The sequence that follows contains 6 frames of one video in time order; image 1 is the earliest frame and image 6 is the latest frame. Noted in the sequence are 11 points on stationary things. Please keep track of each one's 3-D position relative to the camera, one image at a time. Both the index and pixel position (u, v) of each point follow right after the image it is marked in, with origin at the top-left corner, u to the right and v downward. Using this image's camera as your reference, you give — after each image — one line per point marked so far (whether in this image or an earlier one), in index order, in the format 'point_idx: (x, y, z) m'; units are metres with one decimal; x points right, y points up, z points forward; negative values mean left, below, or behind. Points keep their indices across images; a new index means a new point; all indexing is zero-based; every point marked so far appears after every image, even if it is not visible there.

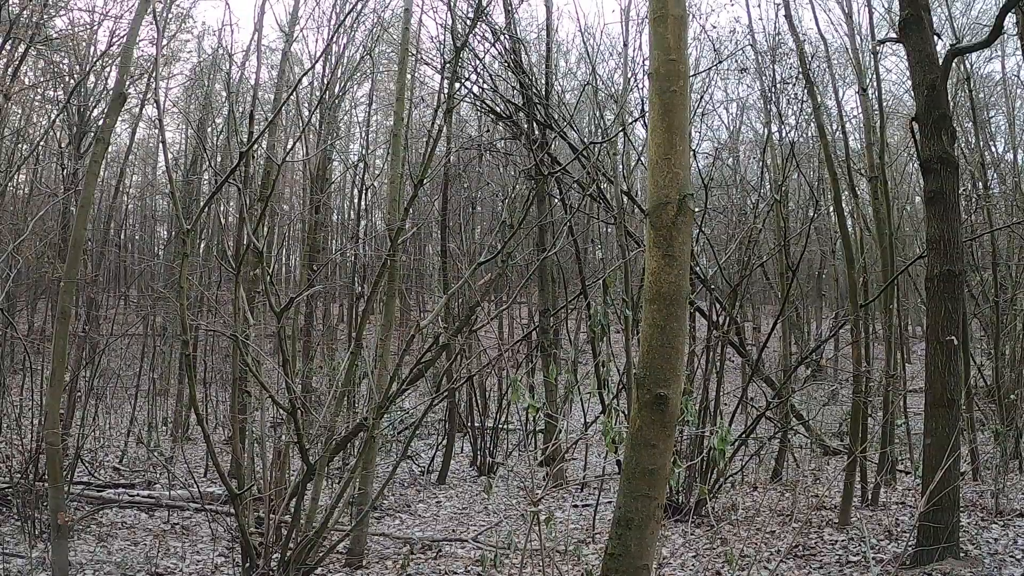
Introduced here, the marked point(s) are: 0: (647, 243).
0: (+0.4, +0.1, +2.2) m
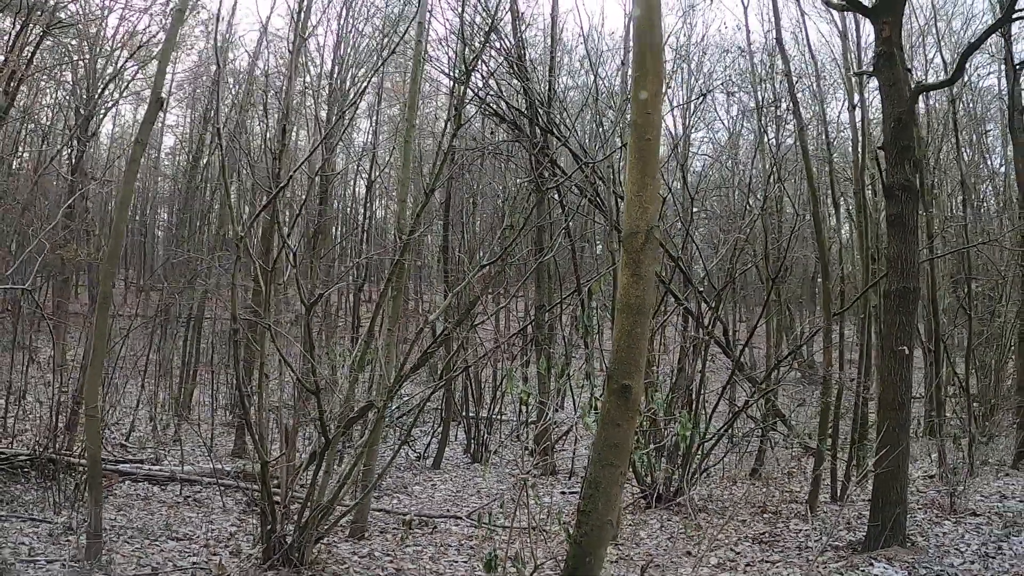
0: (+0.4, +0.1, +2.5) m
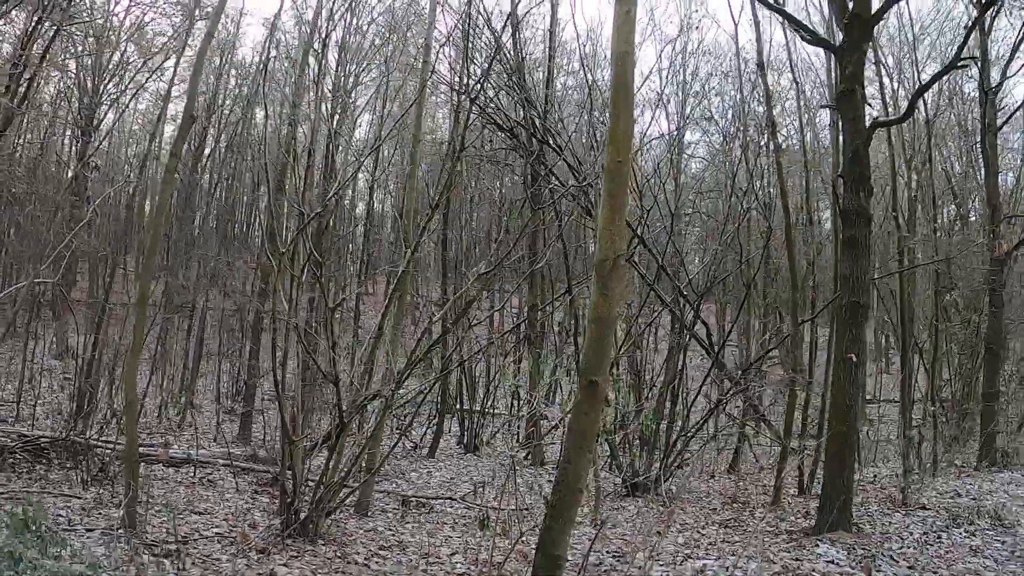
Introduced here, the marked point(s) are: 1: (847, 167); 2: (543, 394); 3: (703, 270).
0: (+0.4, 0.0, +3.0) m
1: (+2.6, +0.9, +4.9) m
2: (+0.4, -1.2, +7.3) m
3: (+2.9, +0.3, +9.6) m
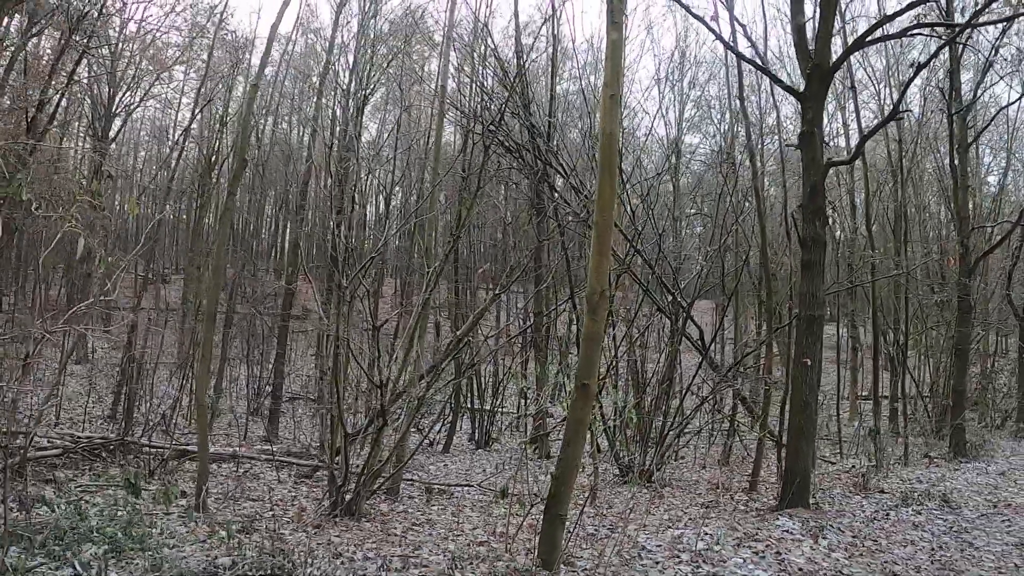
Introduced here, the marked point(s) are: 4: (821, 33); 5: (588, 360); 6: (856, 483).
0: (+0.4, -0.1, +3.9) m
1: (+2.7, +0.8, +5.8) m
2: (+0.5, -1.3, +8.1) m
3: (+3.0, +0.2, +10.4) m
4: (+3.2, +2.6, +6.6) m
5: (+0.5, -0.4, +3.9) m
6: (+4.0, -2.2, +7.4) m
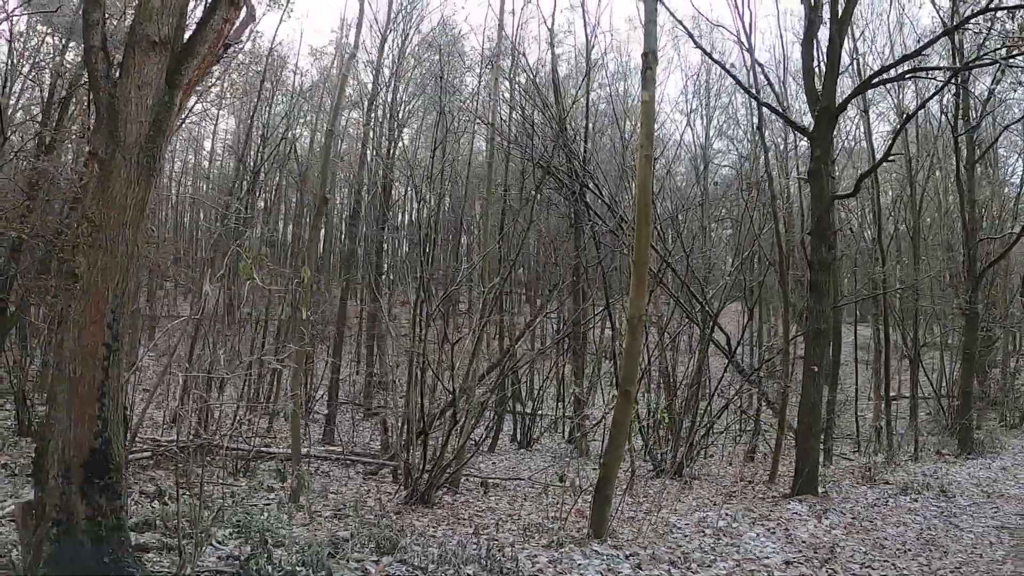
0: (+0.8, -0.3, +4.8) m
1: (+3.1, +0.6, +6.6) m
2: (+1.0, -1.5, +9.1) m
3: (+3.6, 0.0, +11.2) m
4: (+3.7, +2.4, +7.4) m
5: (+0.9, -0.6, +4.8) m
6: (+4.5, -2.4, +8.1) m
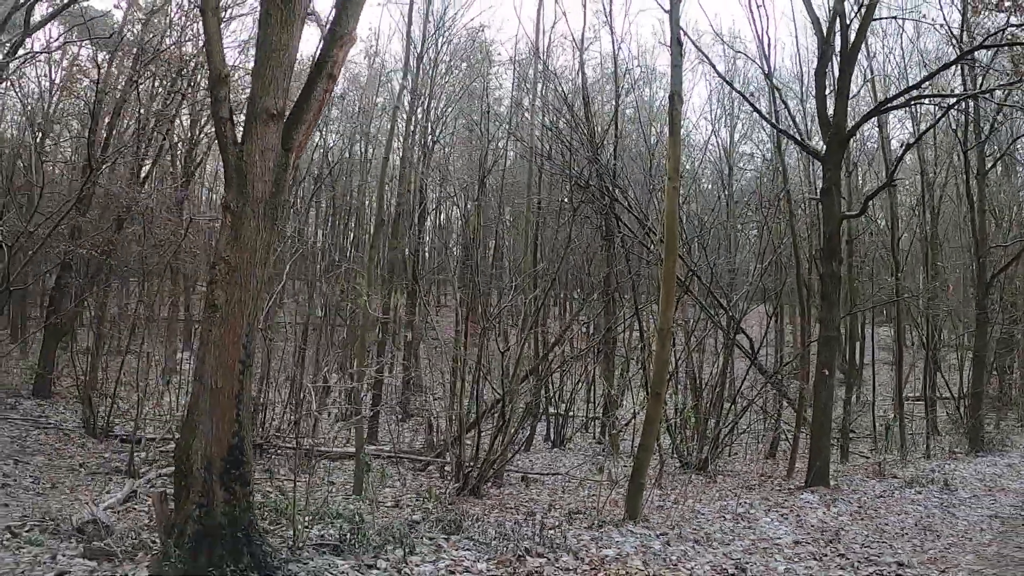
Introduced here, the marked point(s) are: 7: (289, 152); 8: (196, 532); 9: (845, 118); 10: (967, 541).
0: (+1.2, -0.5, +5.6) m
1: (+3.5, +0.5, +7.3) m
2: (+1.6, -1.7, +9.8) m
3: (+4.2, -0.2, +11.9) m
4: (+4.1, +2.3, +8.1) m
5: (+1.3, -0.8, +5.5) m
6: (+5.0, -2.5, +8.8) m
7: (-1.7, +1.0, +4.7) m
8: (-2.1, -1.6, +4.3) m
9: (+3.9, +2.0, +7.6) m
10: (+3.9, -2.2, +5.5) m
